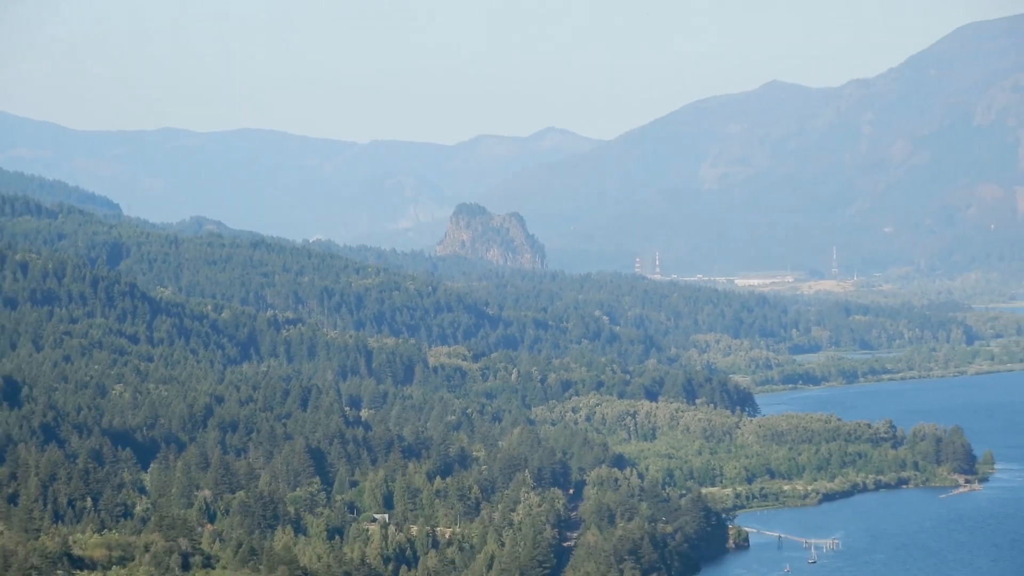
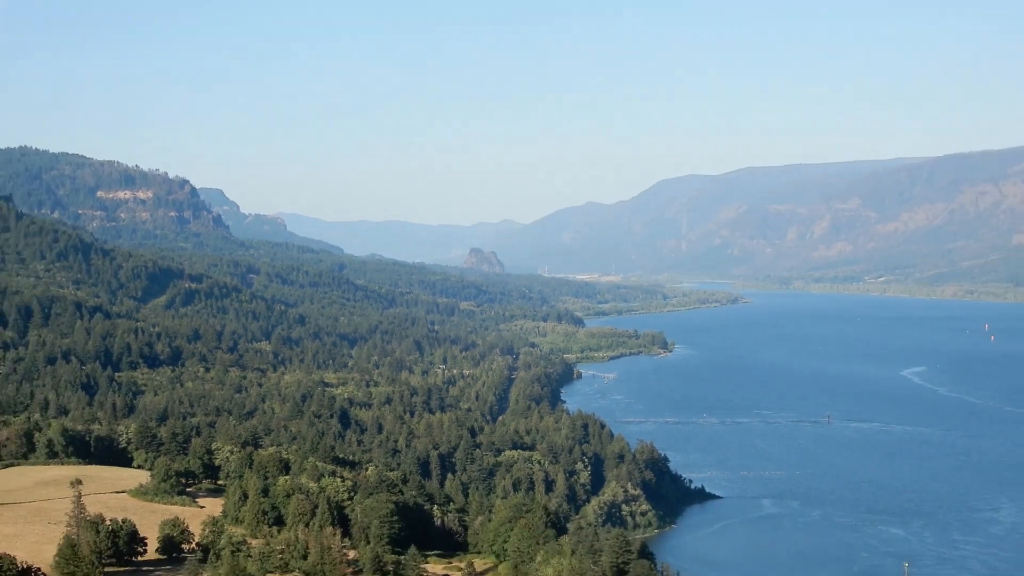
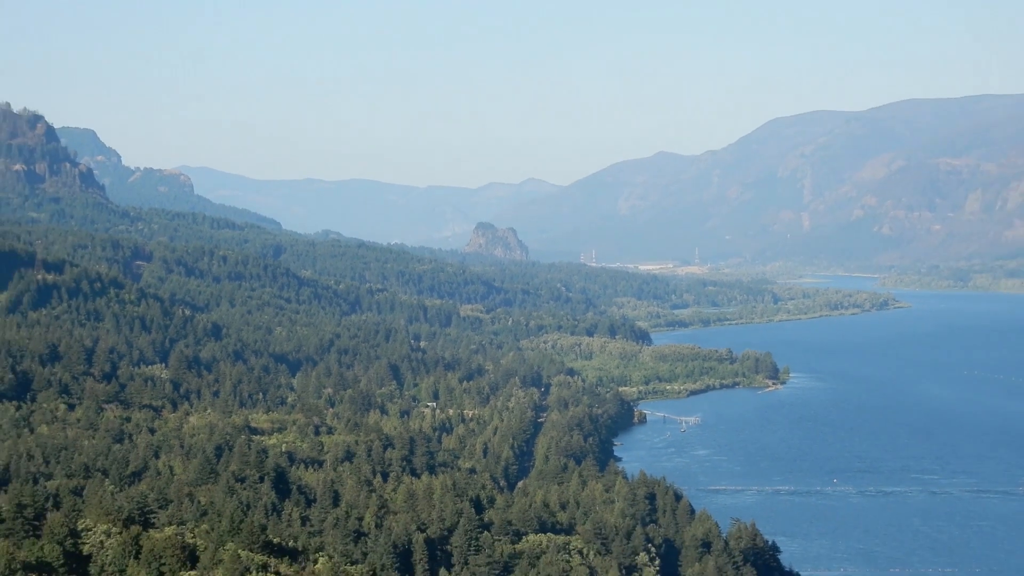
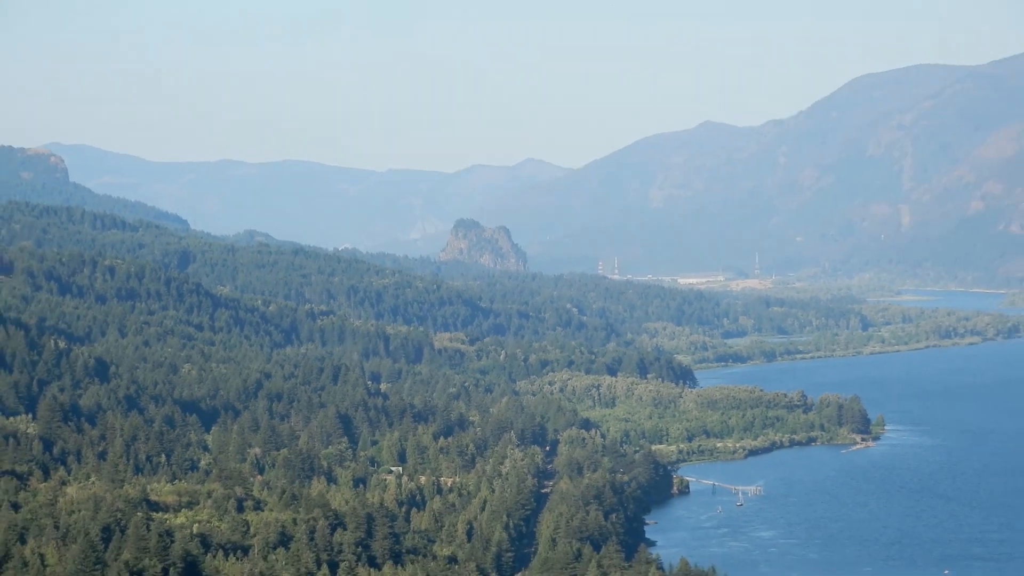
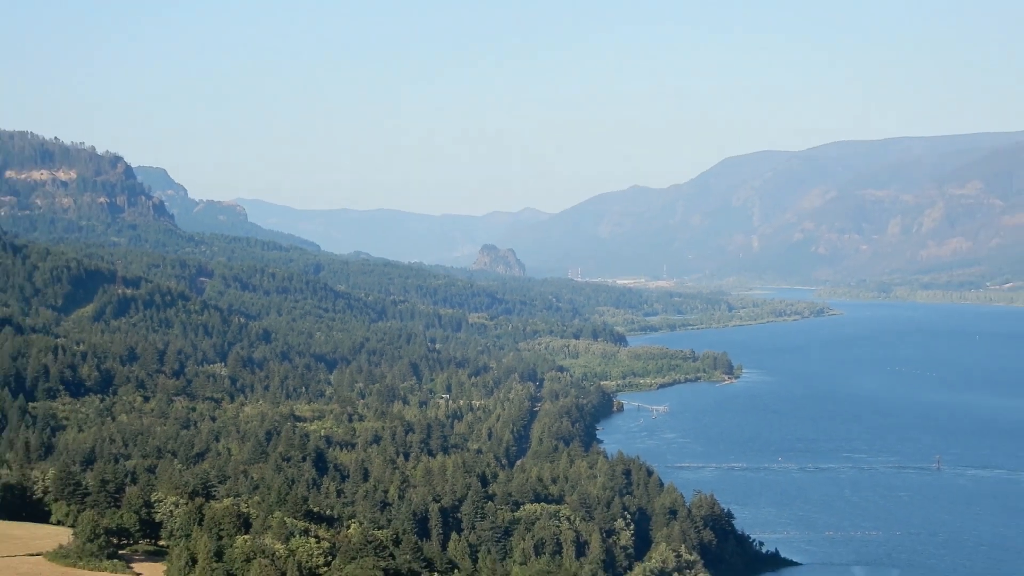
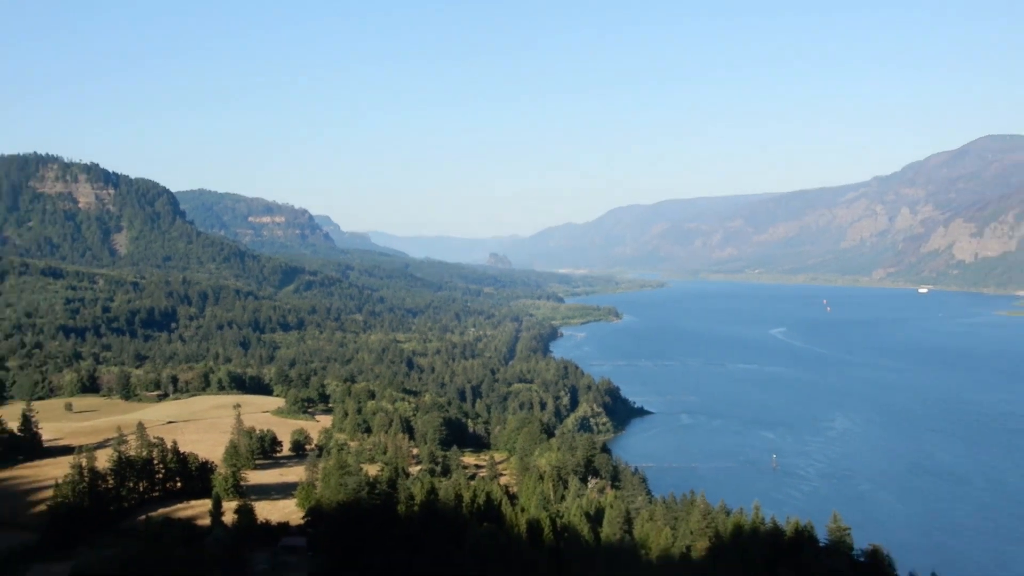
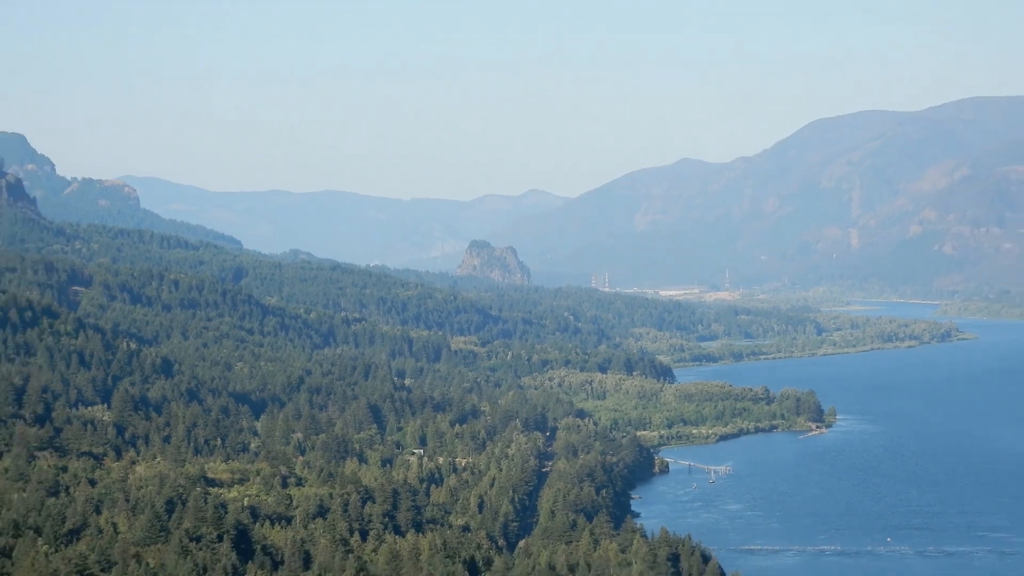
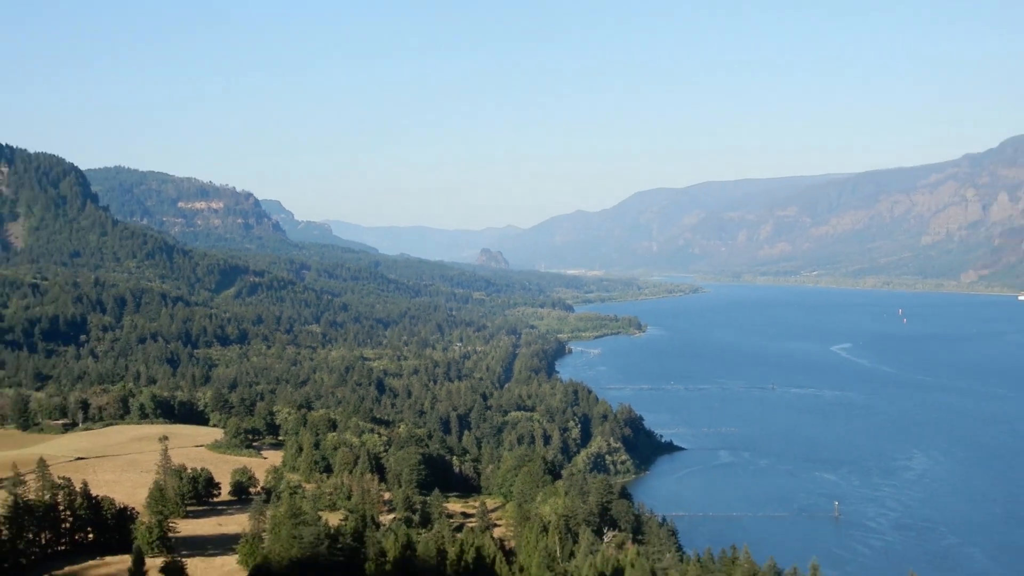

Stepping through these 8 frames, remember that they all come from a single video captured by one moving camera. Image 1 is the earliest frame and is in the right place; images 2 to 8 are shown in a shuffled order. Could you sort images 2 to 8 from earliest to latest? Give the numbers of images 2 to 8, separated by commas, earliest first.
4, 7, 3, 5, 2, 8, 6
